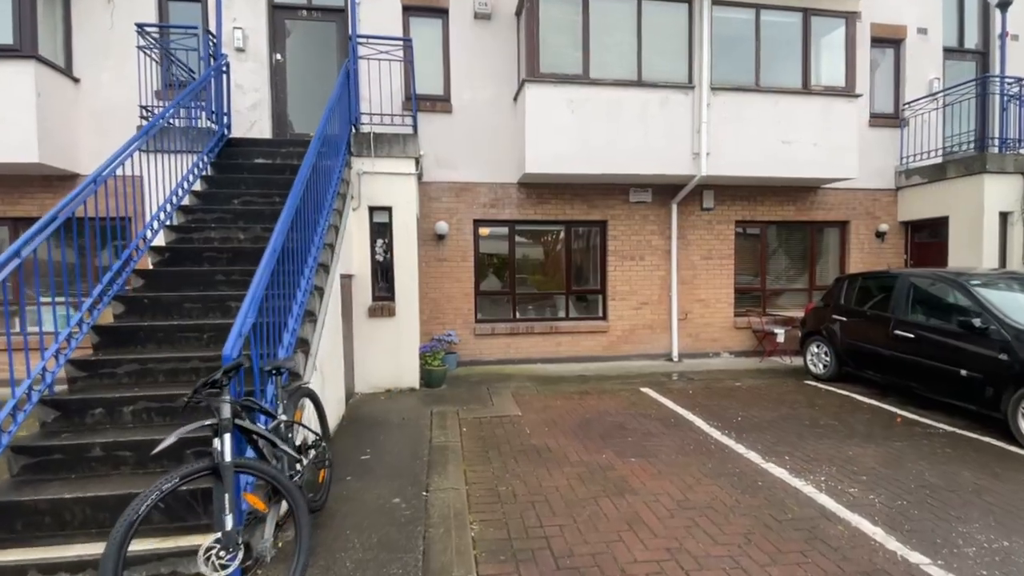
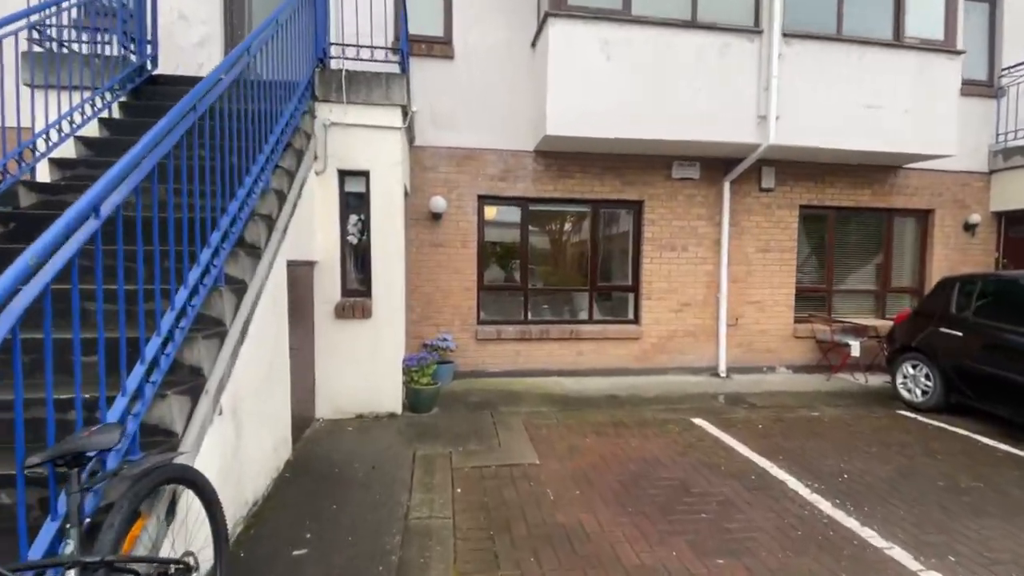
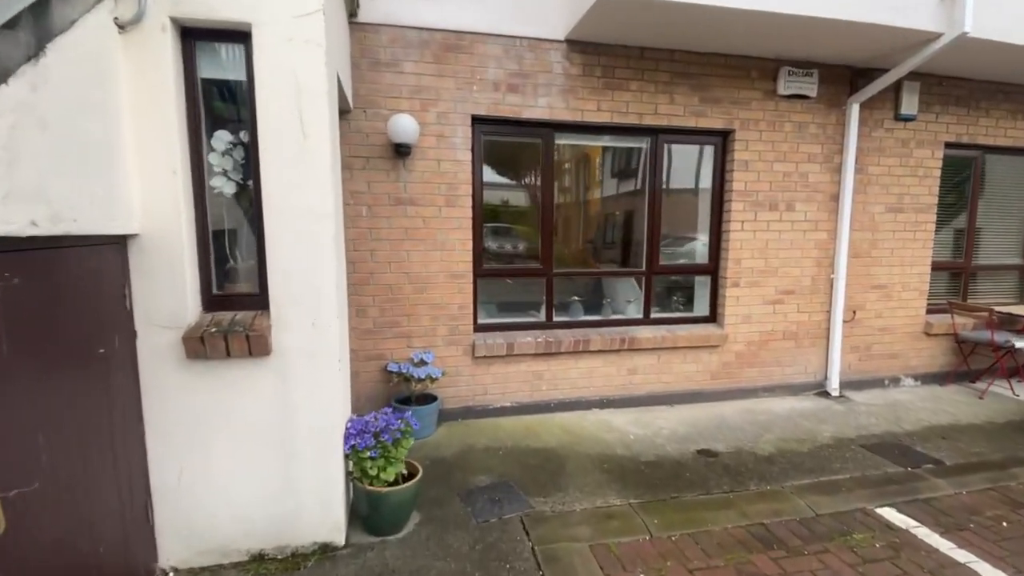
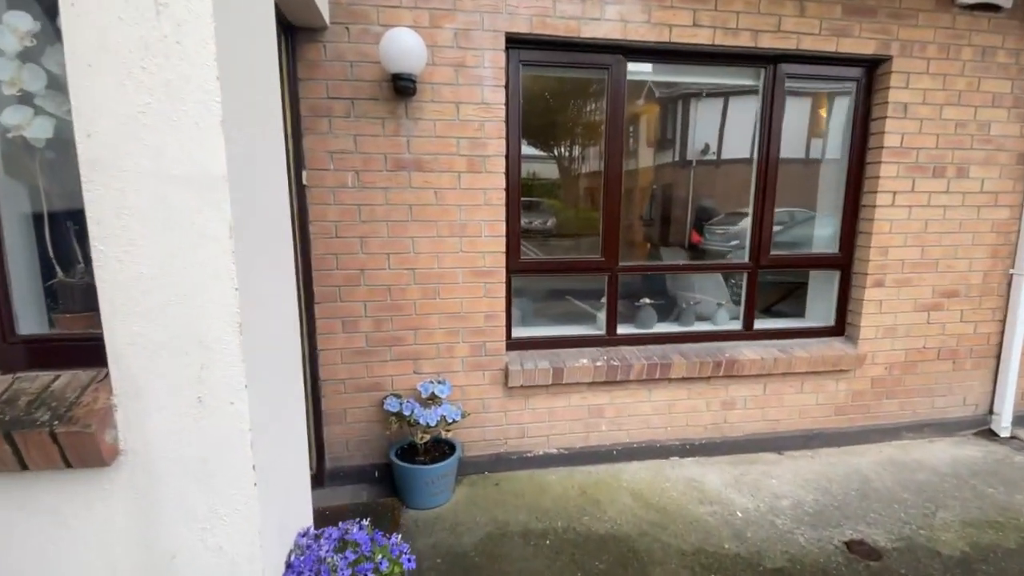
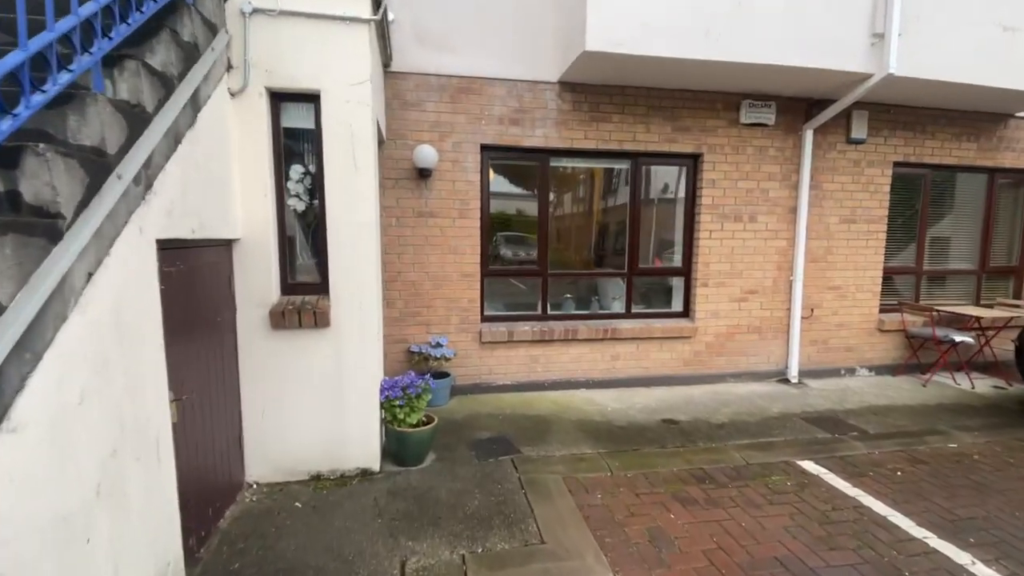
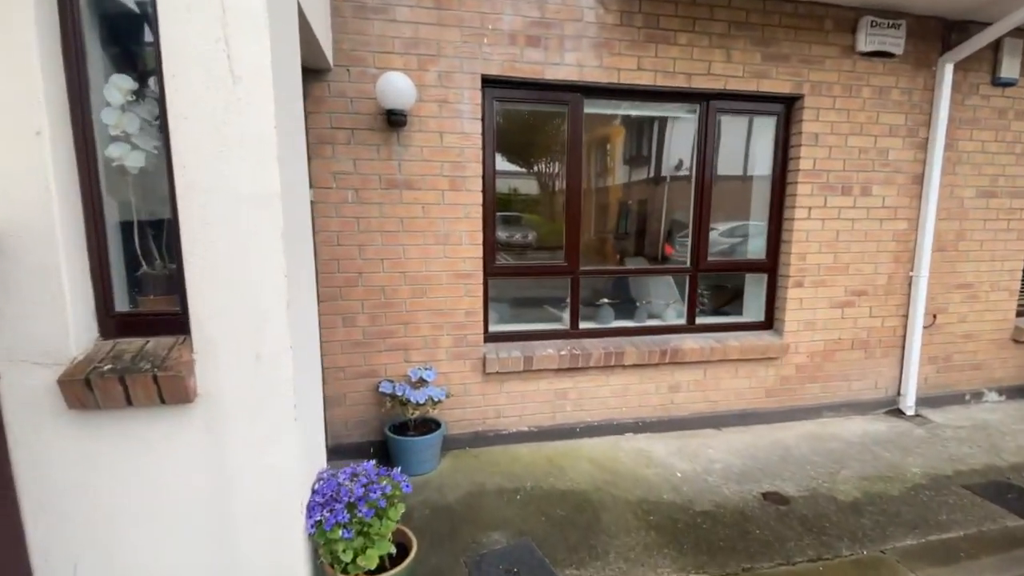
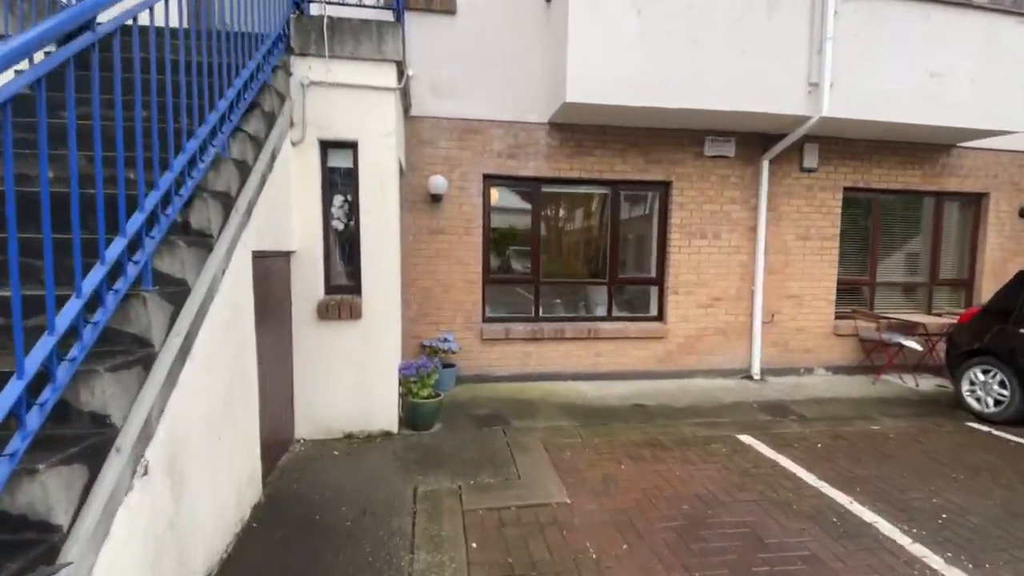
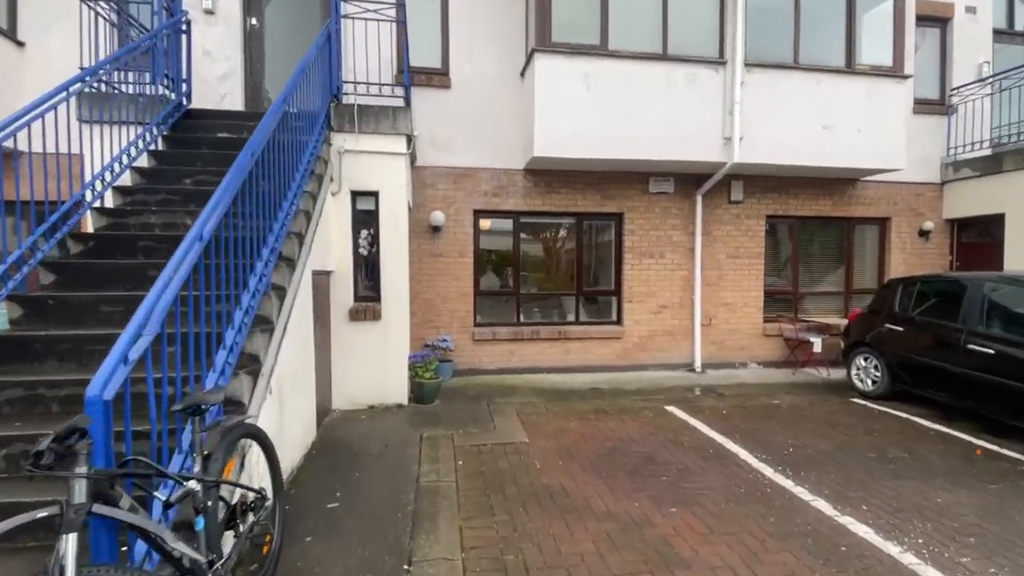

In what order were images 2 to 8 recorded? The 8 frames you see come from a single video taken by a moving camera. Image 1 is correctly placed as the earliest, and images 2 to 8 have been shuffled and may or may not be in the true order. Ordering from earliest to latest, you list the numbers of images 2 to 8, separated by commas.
8, 2, 7, 5, 3, 6, 4
